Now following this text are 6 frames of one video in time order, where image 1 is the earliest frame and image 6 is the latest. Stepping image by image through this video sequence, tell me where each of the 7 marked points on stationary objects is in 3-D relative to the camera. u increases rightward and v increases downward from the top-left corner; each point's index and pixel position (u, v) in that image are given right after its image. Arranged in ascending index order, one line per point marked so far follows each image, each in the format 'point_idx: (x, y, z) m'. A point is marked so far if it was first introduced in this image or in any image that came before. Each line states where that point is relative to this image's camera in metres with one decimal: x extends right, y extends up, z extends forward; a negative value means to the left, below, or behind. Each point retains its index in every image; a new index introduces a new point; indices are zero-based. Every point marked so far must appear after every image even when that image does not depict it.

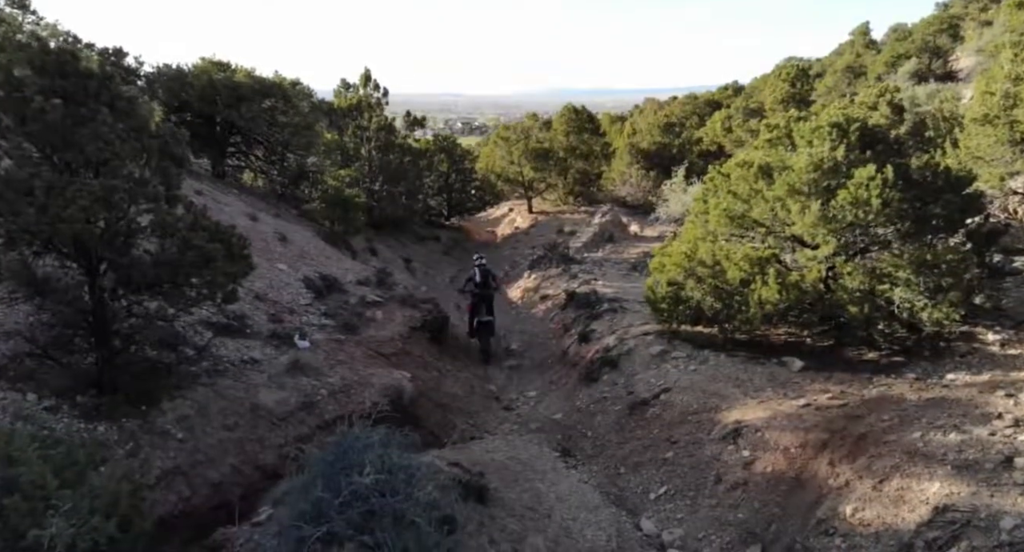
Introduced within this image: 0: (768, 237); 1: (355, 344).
0: (+5.2, +0.8, +14.3) m
1: (-3.5, -1.5, +15.6) m
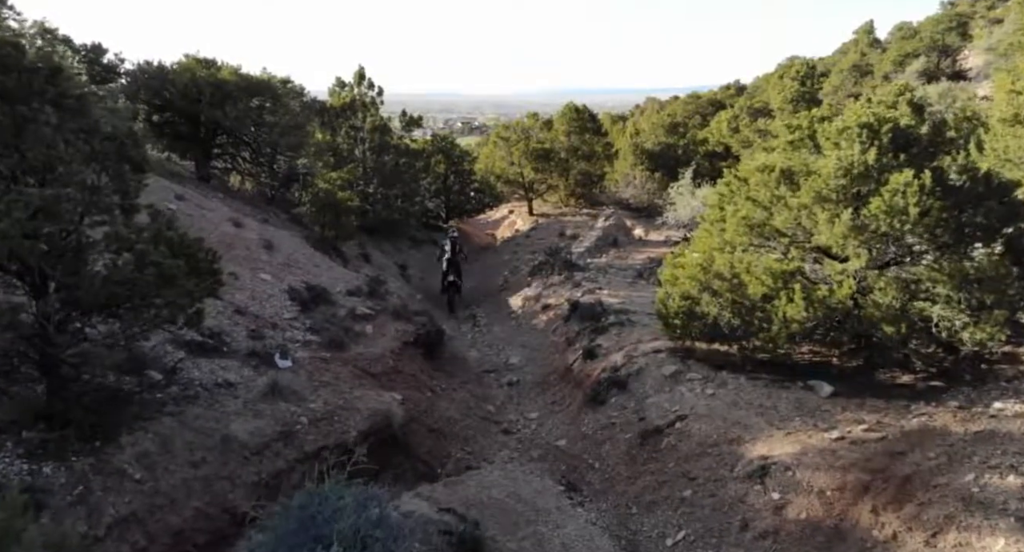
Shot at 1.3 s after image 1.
0: (+5.2, +0.5, +13.1) m
1: (-3.5, -1.8, +14.4) m
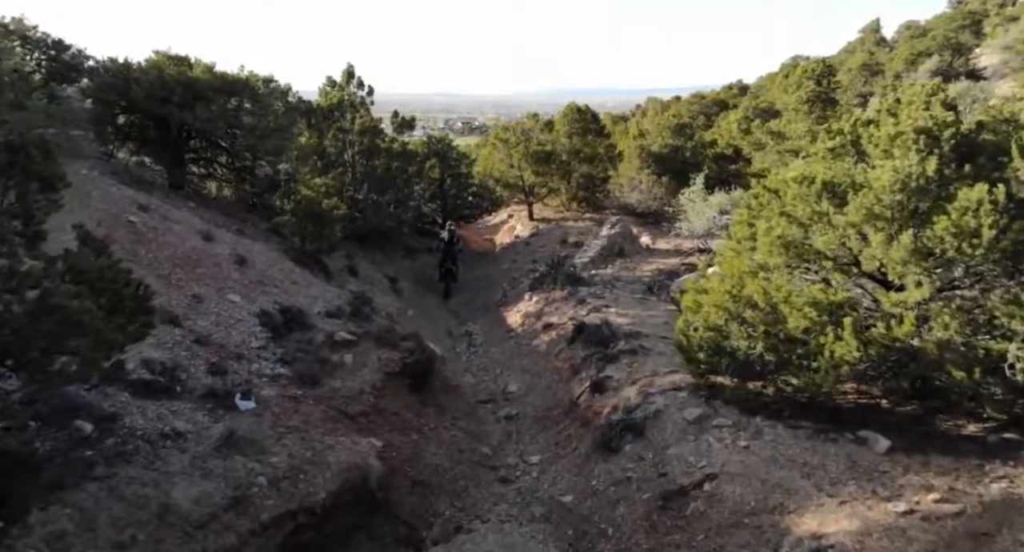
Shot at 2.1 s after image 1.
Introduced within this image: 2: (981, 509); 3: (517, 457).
0: (+5.2, +0.1, +11.2) m
1: (-3.5, -2.3, +12.5) m
2: (+5.6, -2.8, +8.5) m
3: (+0.1, -3.5, +13.4) m
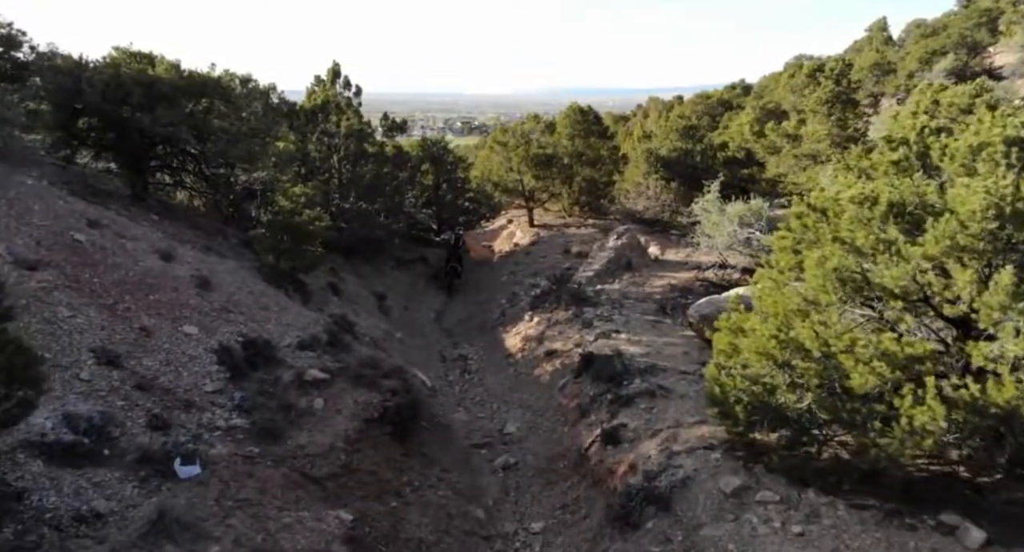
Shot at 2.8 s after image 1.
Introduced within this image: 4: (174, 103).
0: (+5.1, -0.5, +9.2) m
1: (-3.6, -2.8, +10.5) m
2: (+5.6, -3.4, +6.4) m
3: (+0.1, -4.0, +11.4) m
4: (-8.8, +4.6, +18.5) m
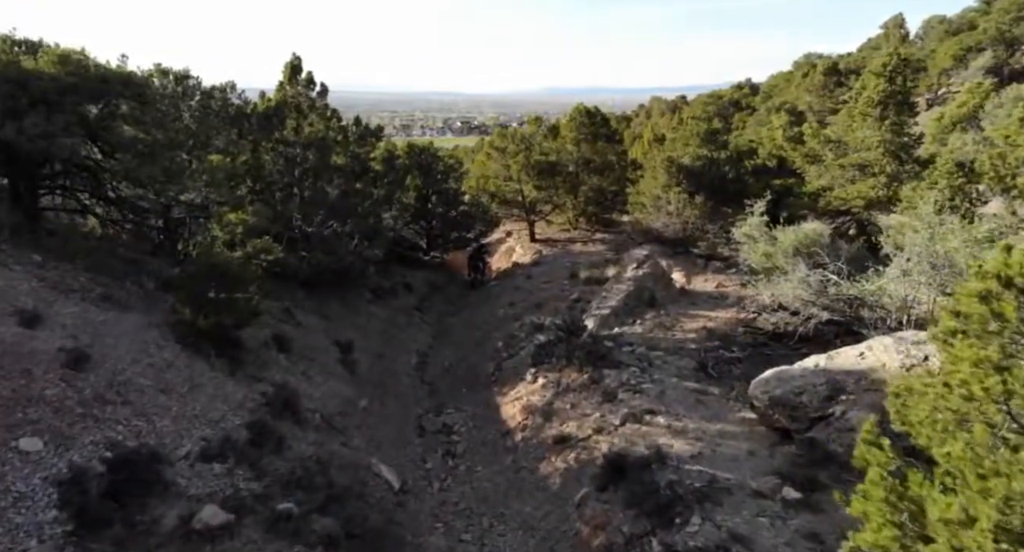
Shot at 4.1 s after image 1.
0: (+5.1, -1.6, +4.8) m
1: (-3.6, -3.9, +6.1) m
2: (+5.6, -4.5, +2.0) m
3: (0.0, -5.2, +6.9) m
4: (-8.9, +3.4, +14.0) m
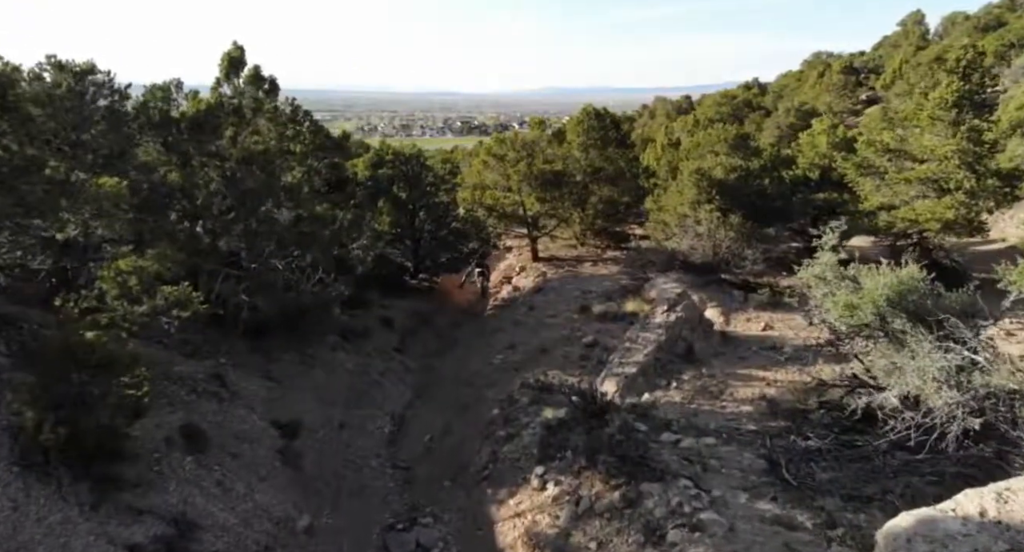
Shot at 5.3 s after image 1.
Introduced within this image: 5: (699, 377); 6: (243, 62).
0: (+5.1, -2.7, +0.4) m
1: (-3.6, -5.0, +1.7) m
2: (+5.6, -5.6, -2.3) m
3: (0.0, -6.3, +2.6) m
4: (-8.9, +2.3, +9.7) m
5: (+4.2, -2.3, +15.7) m
6: (-6.2, +5.0, +16.5) m
